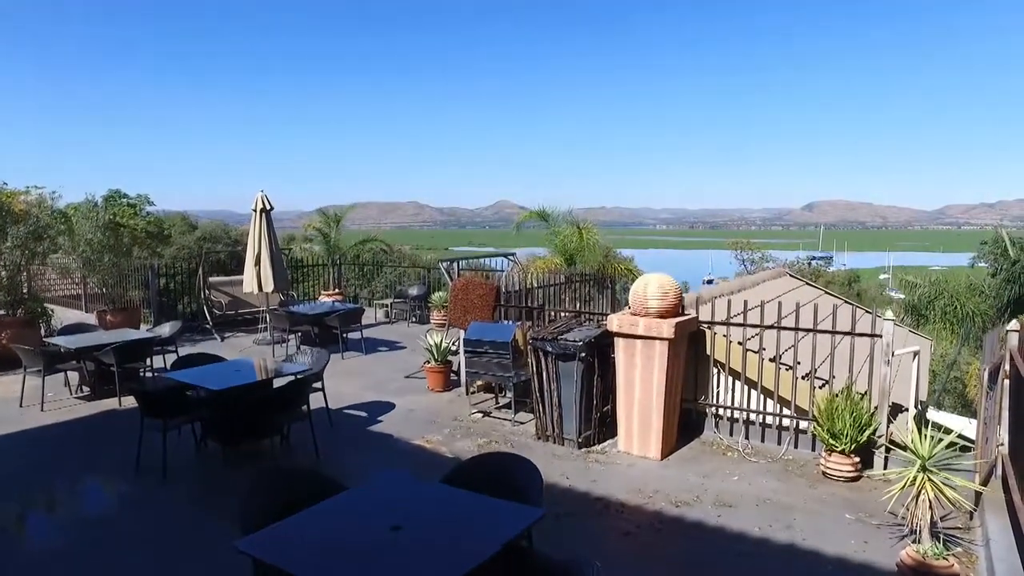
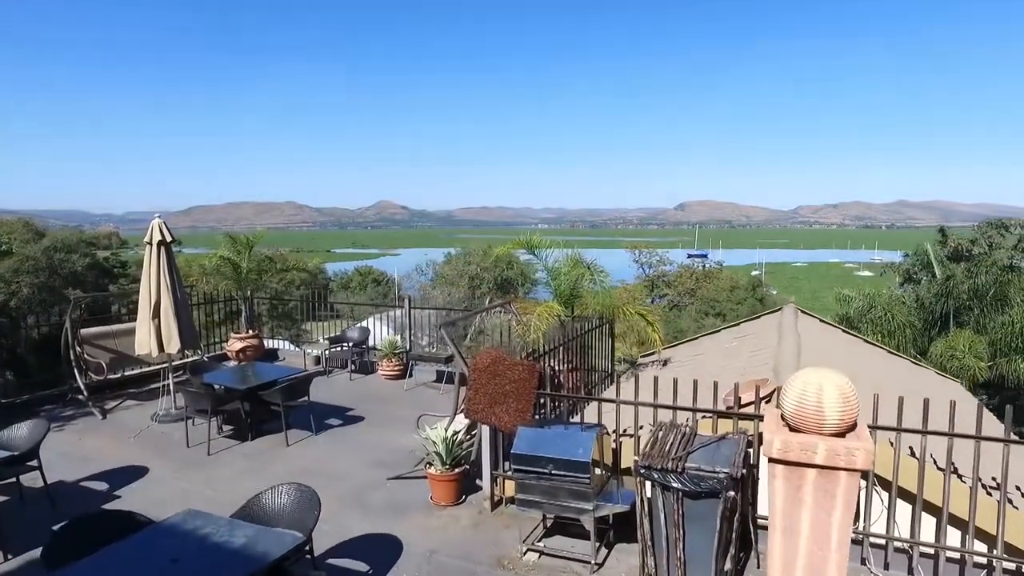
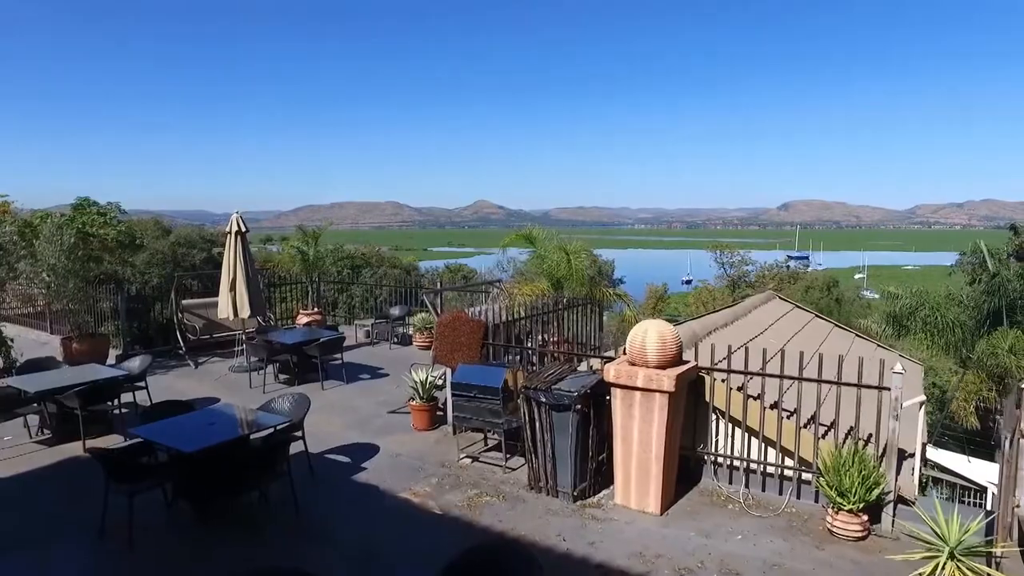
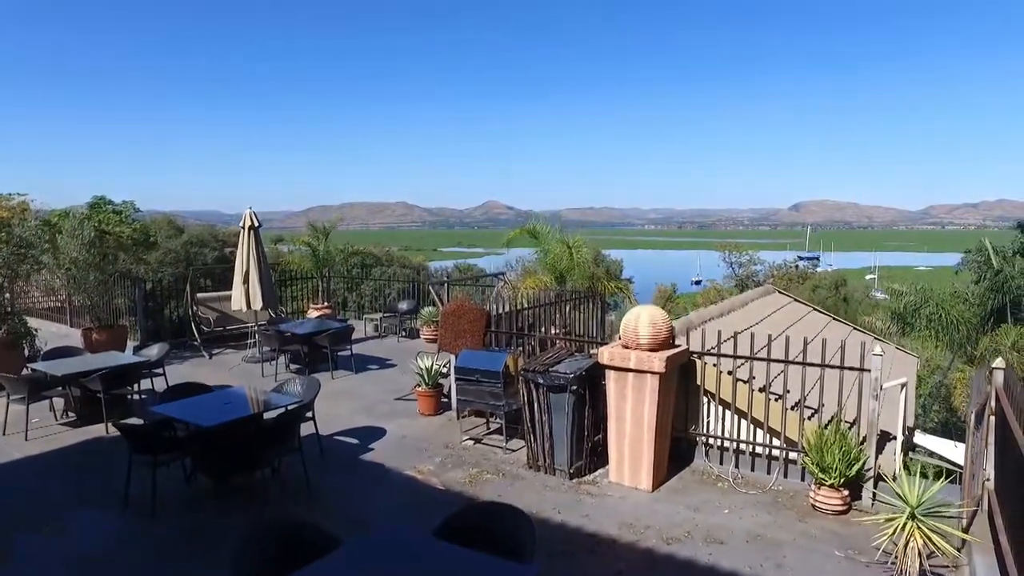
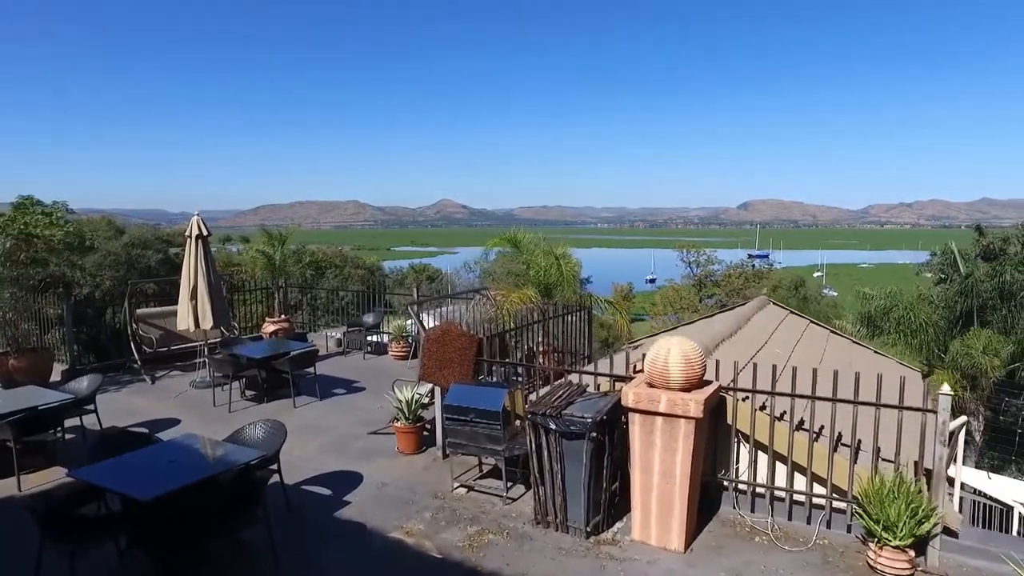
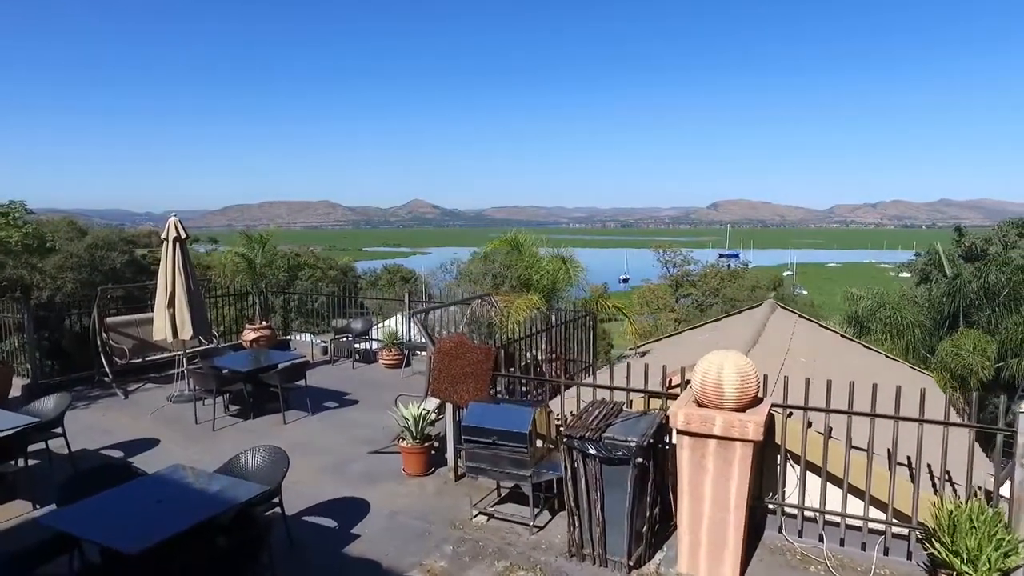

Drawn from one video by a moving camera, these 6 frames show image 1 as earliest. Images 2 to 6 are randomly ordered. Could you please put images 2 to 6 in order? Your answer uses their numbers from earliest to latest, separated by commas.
4, 3, 5, 6, 2
